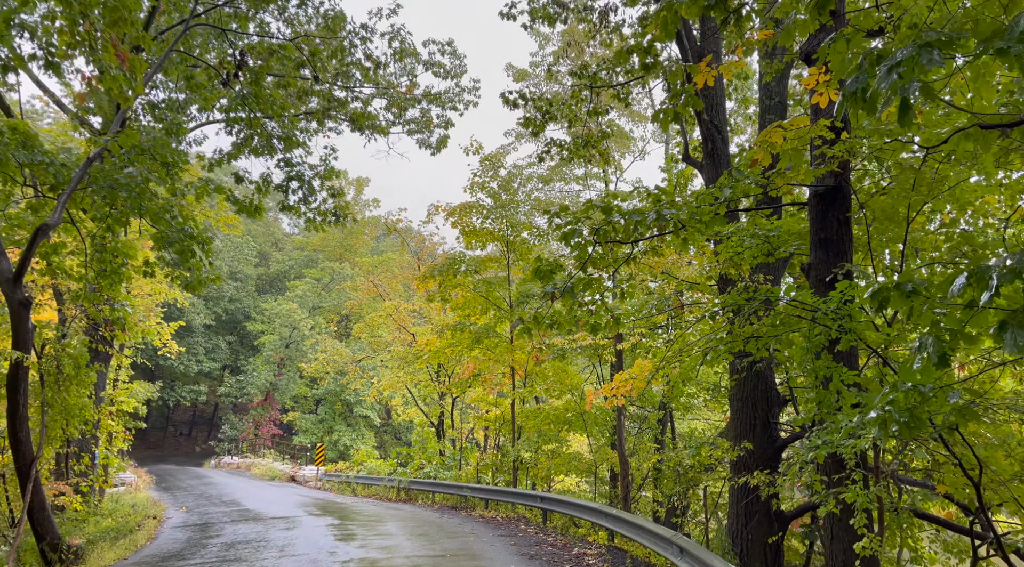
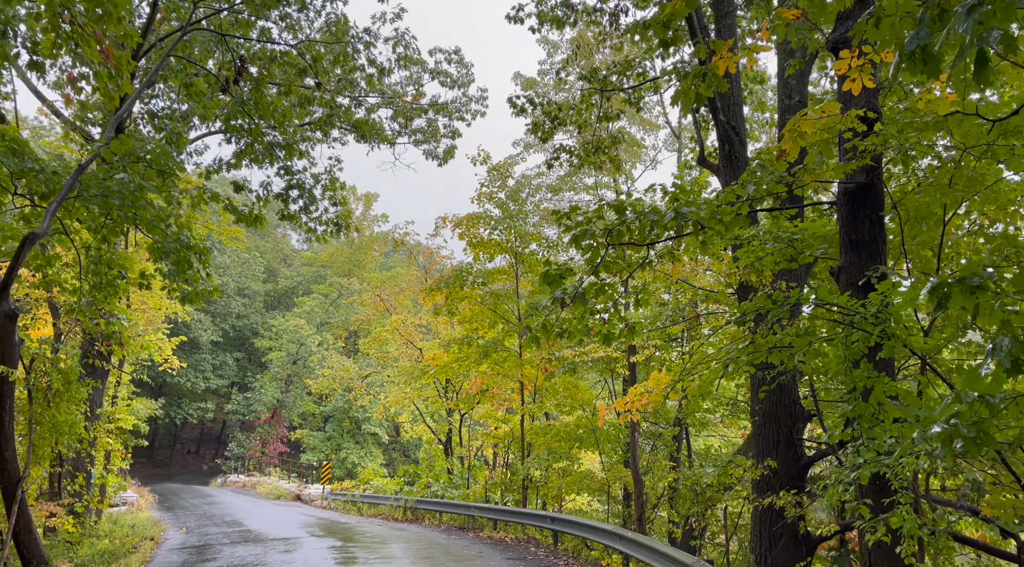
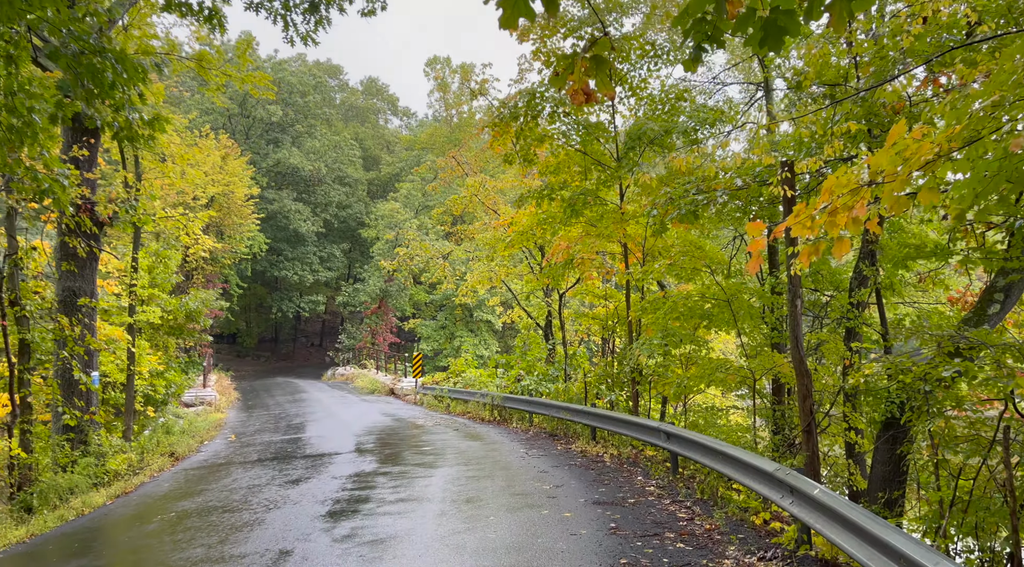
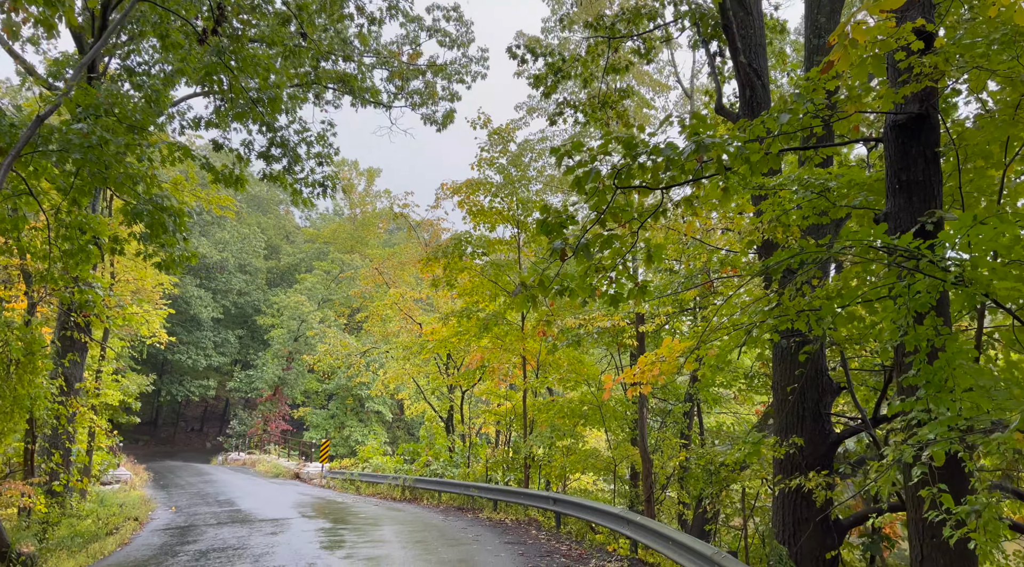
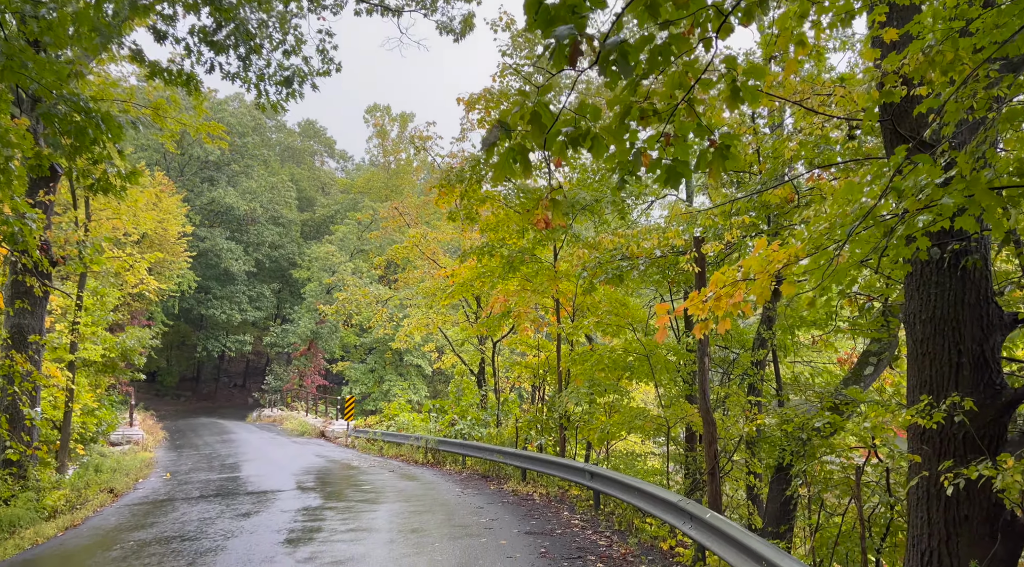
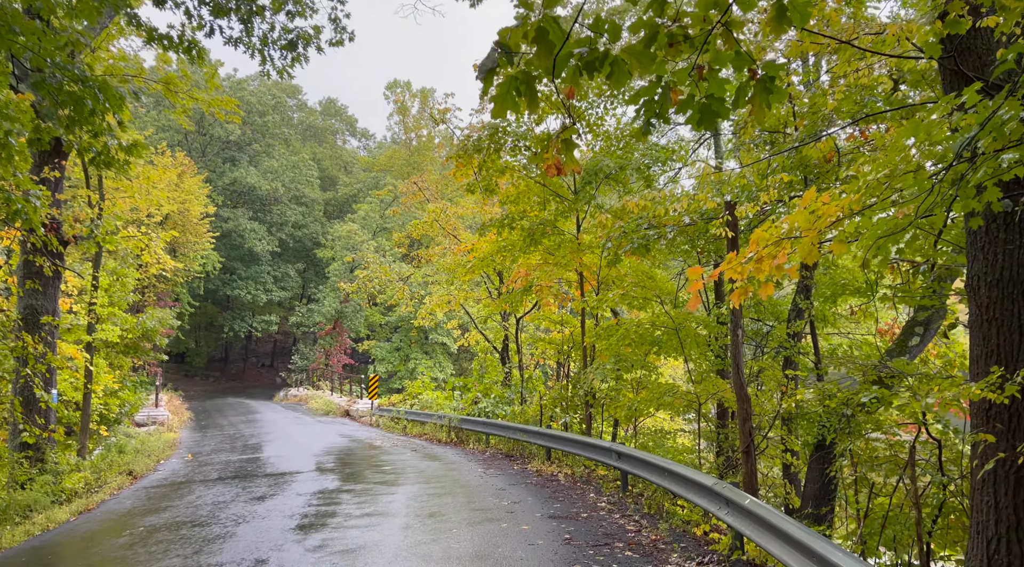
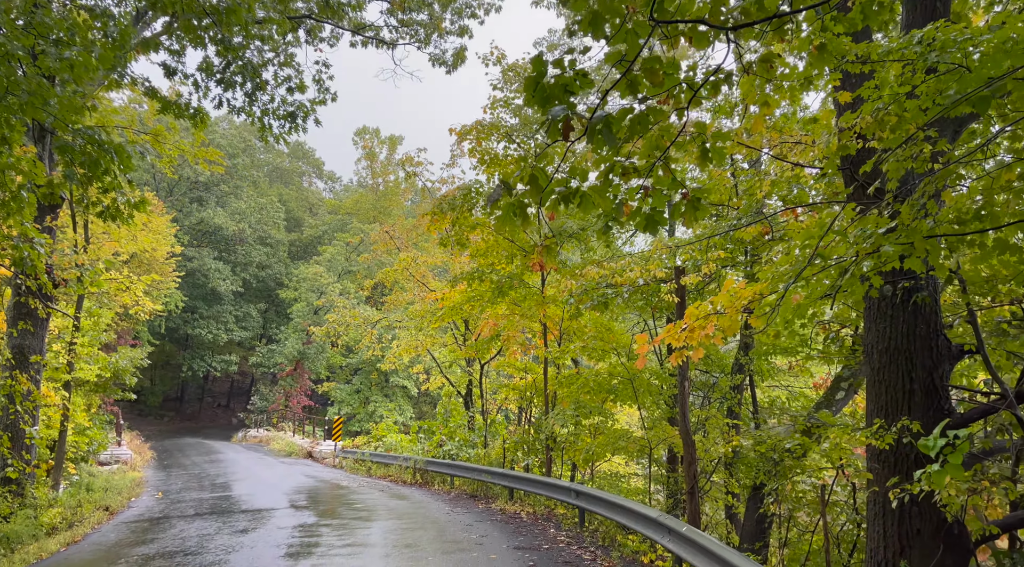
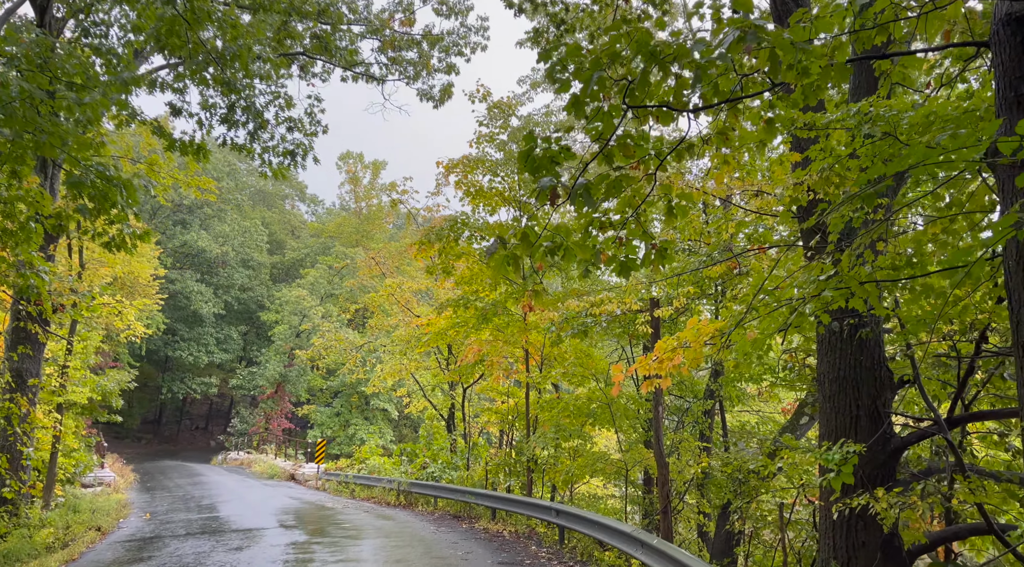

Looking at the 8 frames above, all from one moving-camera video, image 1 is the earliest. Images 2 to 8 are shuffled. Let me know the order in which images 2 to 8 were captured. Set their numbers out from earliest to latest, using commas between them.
2, 4, 8, 7, 5, 6, 3
